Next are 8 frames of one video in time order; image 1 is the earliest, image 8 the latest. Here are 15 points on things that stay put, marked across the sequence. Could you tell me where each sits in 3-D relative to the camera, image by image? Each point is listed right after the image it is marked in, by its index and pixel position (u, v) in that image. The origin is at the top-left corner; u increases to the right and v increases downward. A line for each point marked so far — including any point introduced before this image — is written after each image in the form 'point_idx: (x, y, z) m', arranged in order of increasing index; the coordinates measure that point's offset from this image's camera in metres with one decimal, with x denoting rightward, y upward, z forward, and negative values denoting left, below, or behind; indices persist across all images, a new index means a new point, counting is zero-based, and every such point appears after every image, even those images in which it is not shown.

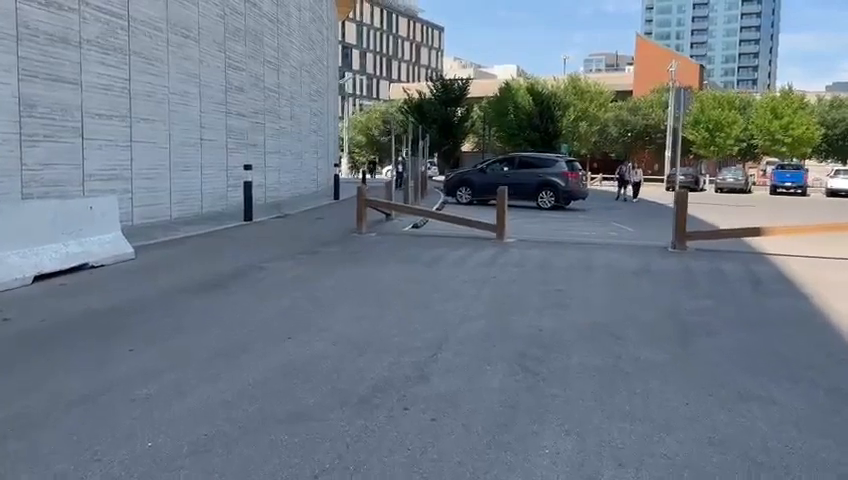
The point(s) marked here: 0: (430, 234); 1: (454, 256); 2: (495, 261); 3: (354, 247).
0: (+0.2, +0.2, +15.9) m
1: (+0.5, -0.3, +12.3) m
2: (+1.2, -0.3, +11.6) m
3: (-1.4, -0.1, +13.9) m
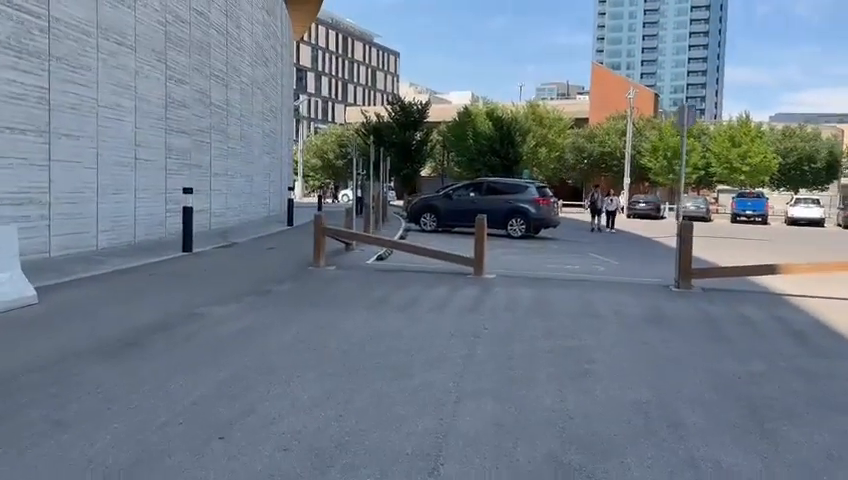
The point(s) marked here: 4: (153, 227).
0: (-0.5, -0.6, +14.0) m
1: (+0.1, -0.9, +10.4) m
2: (+0.8, -0.9, +9.8) m
3: (-1.9, -0.7, +11.9) m
4: (-7.3, +0.3, +18.7) m
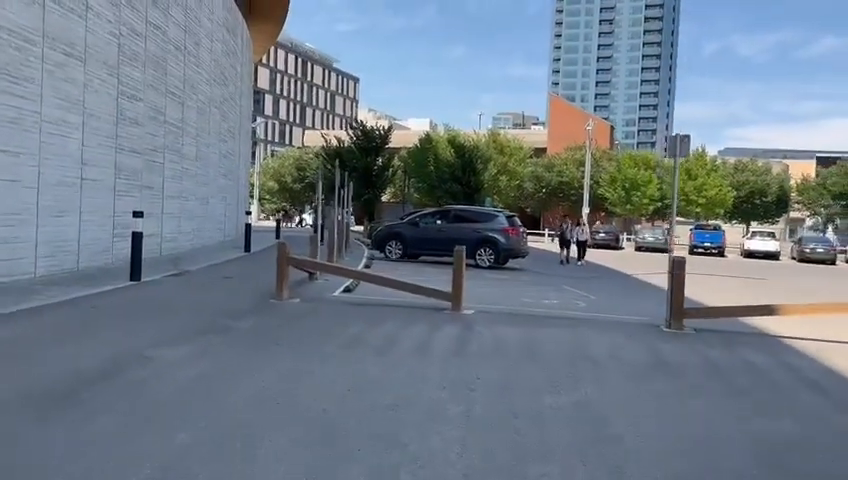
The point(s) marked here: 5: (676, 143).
0: (-1.0, -1.2, +13.0) m
1: (-0.2, -1.3, +9.4) m
2: (+0.5, -1.4, +8.9) m
3: (-2.3, -1.2, +10.8) m
4: (-8.1, -0.3, +17.3) m
5: (+4.0, +1.6, +11.0) m
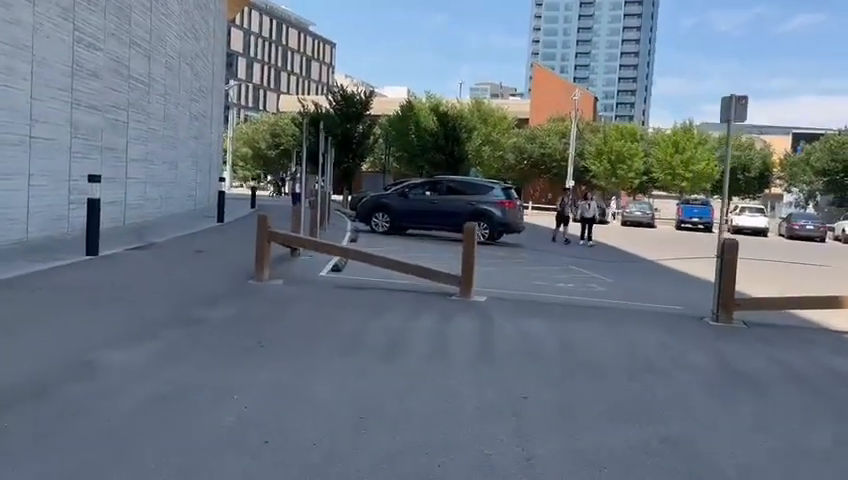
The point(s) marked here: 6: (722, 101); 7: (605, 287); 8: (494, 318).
0: (-1.0, -0.7, +11.3) m
1: (0.0, -1.1, +7.8) m
2: (+0.7, -1.1, +7.2) m
3: (-2.2, -0.9, +9.0) m
4: (-8.2, +0.4, +15.3) m
5: (+4.2, +1.8, +9.4) m
6: (+4.1, +1.9, +9.5) m
7: (+3.3, -0.9, +12.7) m
8: (+0.9, -1.0, +8.8) m
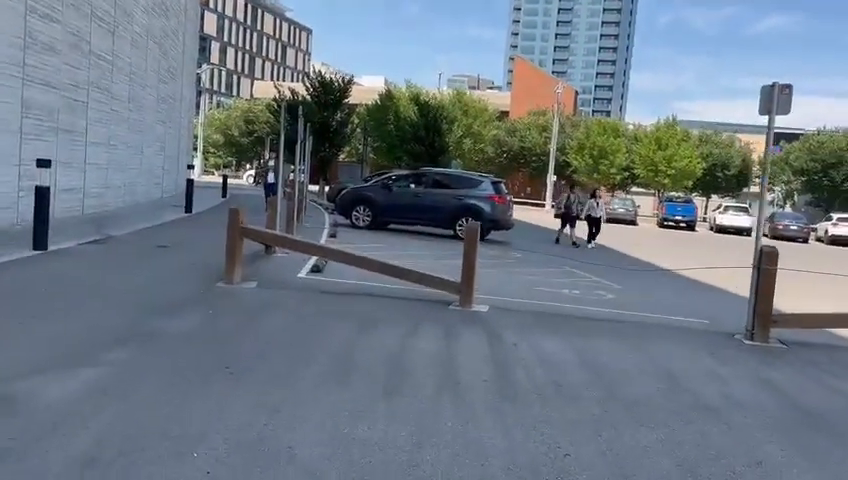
0: (-1.1, -0.7, +10.0) m
1: (0.0, -1.1, +6.5) m
2: (+0.8, -1.2, +6.0) m
3: (-2.2, -0.9, +7.7) m
4: (-8.5, +0.6, +13.8) m
5: (+4.2, +1.8, +8.3) m
6: (+4.1, +1.8, +8.4) m
7: (+3.2, -0.9, +11.6) m
8: (+0.9, -1.0, +7.6) m
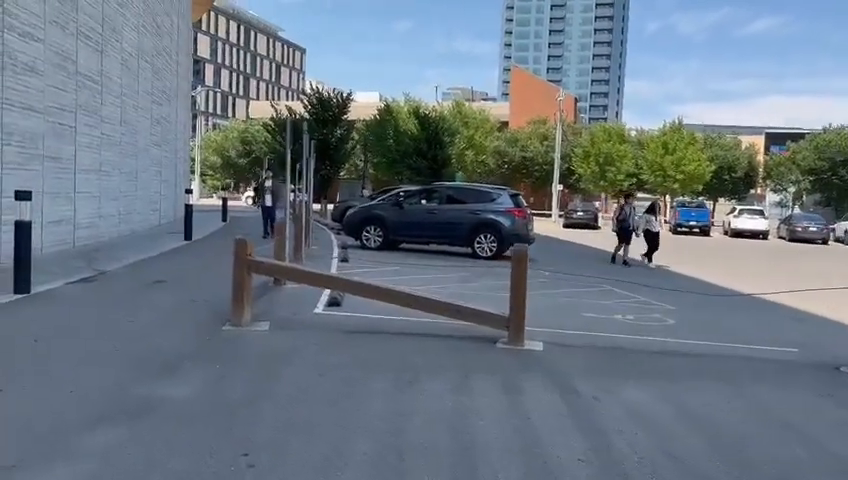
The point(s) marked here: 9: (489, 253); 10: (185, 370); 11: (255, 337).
0: (-0.6, -1.1, +8.7) m
1: (+0.5, -1.4, +5.2) m
2: (+1.3, -1.4, +4.7) m
3: (-1.7, -1.2, +6.4) m
4: (-8.0, -0.1, +12.4) m
5: (+4.6, +1.6, +7.0) m
6: (+4.5, +1.7, +7.1) m
7: (+3.6, -1.1, +10.2) m
8: (+1.4, -1.3, +6.3) m
9: (+1.8, -0.3, +18.8) m
10: (-2.3, -1.2, +6.5) m
11: (-2.0, -1.1, +8.1) m
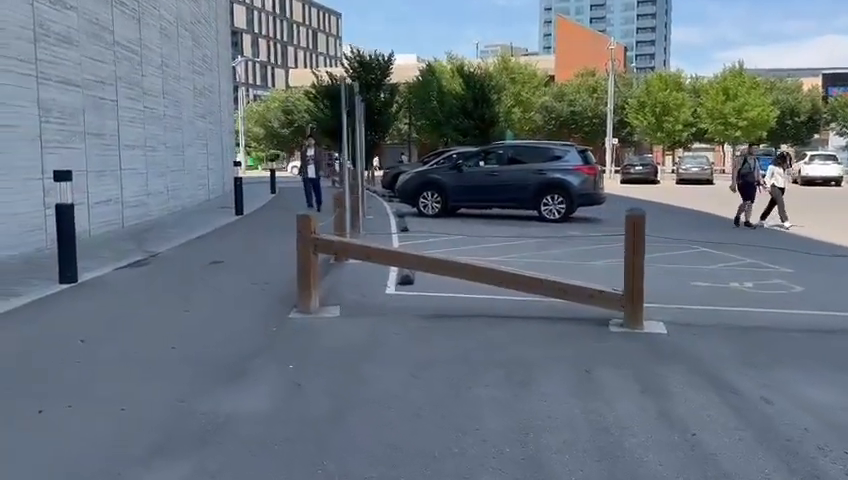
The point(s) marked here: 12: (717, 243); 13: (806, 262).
0: (+0.4, -0.7, +7.6) m
1: (+1.3, -1.2, +4.0) m
2: (+2.0, -1.2, +3.5) m
3: (-0.8, -1.1, +5.4) m
4: (-6.8, +0.1, +11.7) m
5: (+5.3, +2.1, +5.4) m
6: (+5.3, +2.1, +5.5) m
7: (+4.7, -0.6, +8.8) m
8: (+2.2, -1.0, +5.1) m
9: (+3.4, +0.6, +17.5) m
10: (-1.4, -1.1, +5.6) m
11: (-1.0, -0.9, +7.0) m
12: (+5.2, -0.1, +12.4) m
13: (+5.8, -0.3, +10.5) m
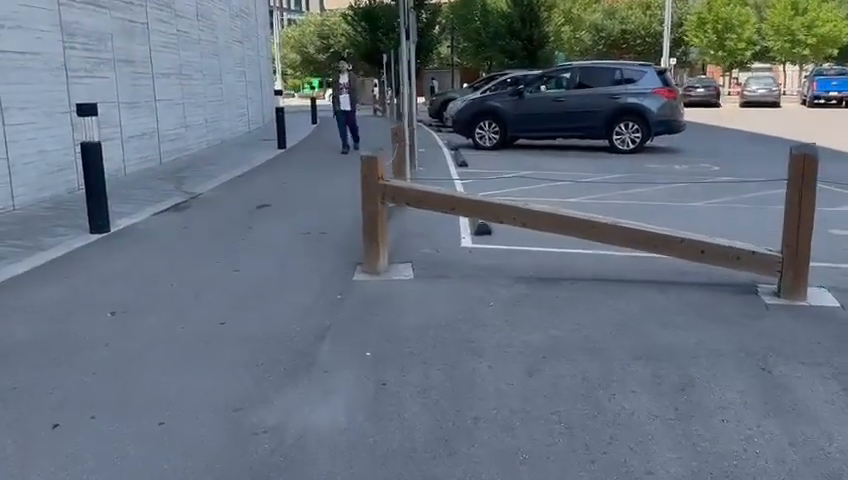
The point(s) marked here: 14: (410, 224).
0: (+1.2, -0.2, +6.3) m
1: (+1.9, -1.1, +2.7) m
2: (+2.6, -1.1, +2.2) m
3: (-0.1, -0.8, +4.1) m
4: (-5.7, +1.0, +10.7) m
5: (+6.0, +2.3, +3.6) m
6: (+6.0, +2.4, +3.7) m
7: (+5.6, +0.1, +7.3) m
8: (+2.9, -0.8, +3.7) m
9: (+4.7, +2.2, +15.8) m
10: (-0.6, -0.8, +4.4) m
11: (-0.2, -0.4, +5.8) m
12: (+6.3, +0.9, +10.7) m
13: (+6.7, +0.5, +8.8) m
14: (-0.1, +0.3, +8.3) m
